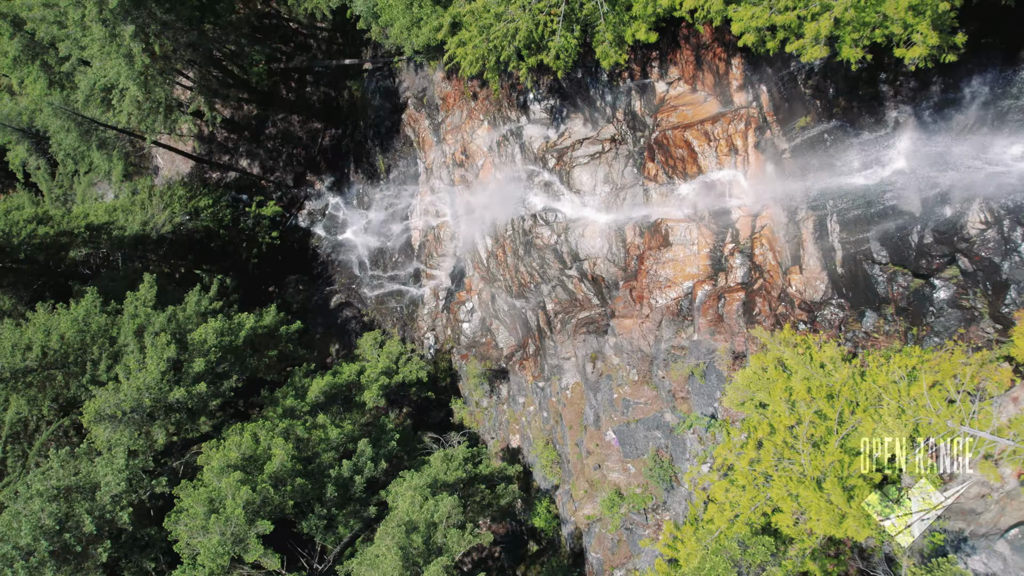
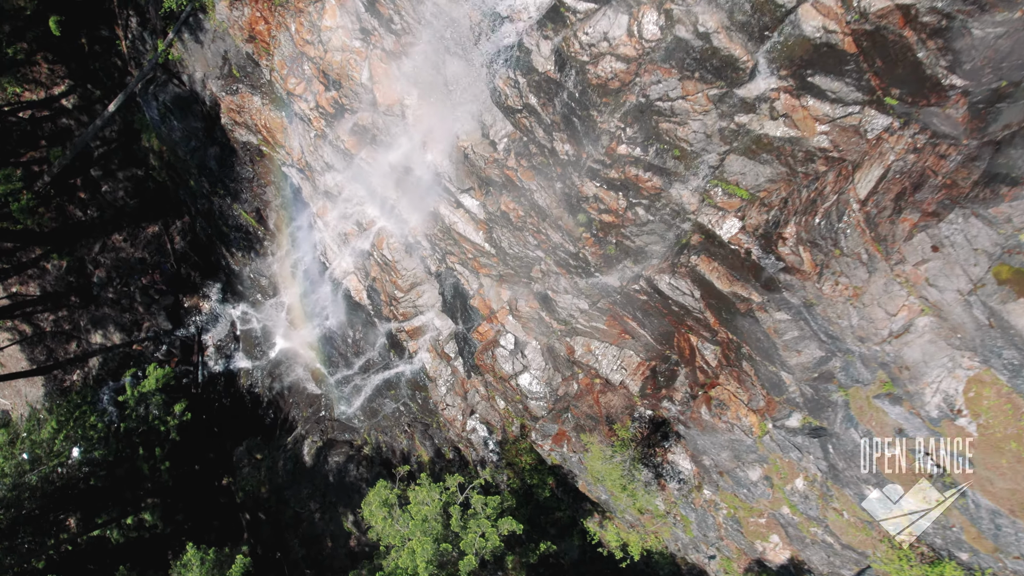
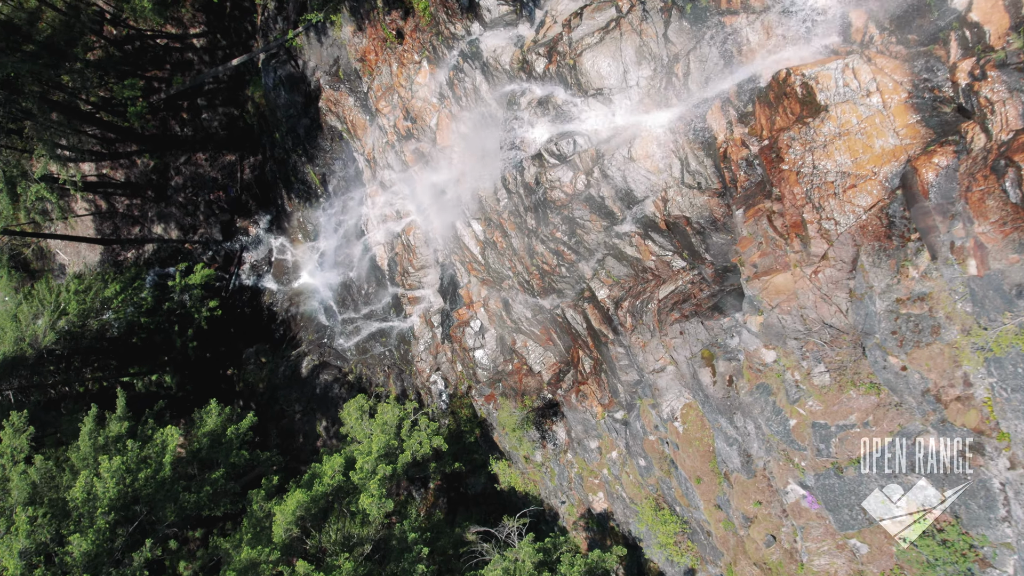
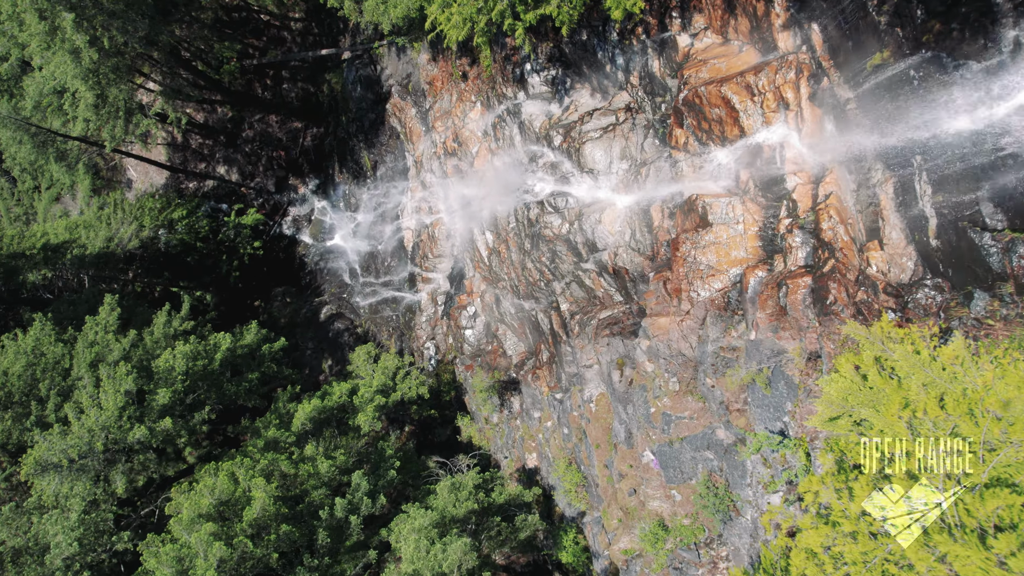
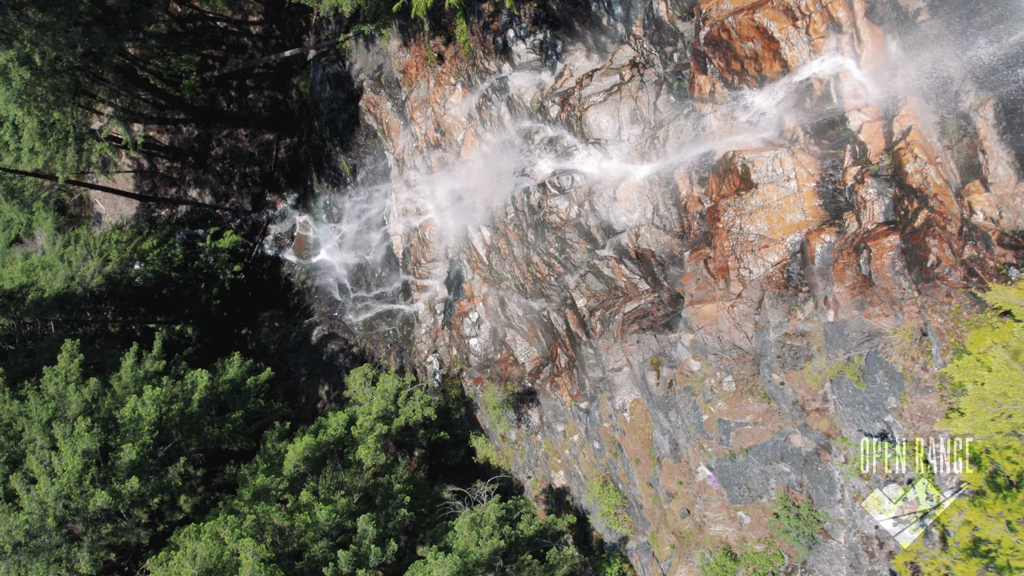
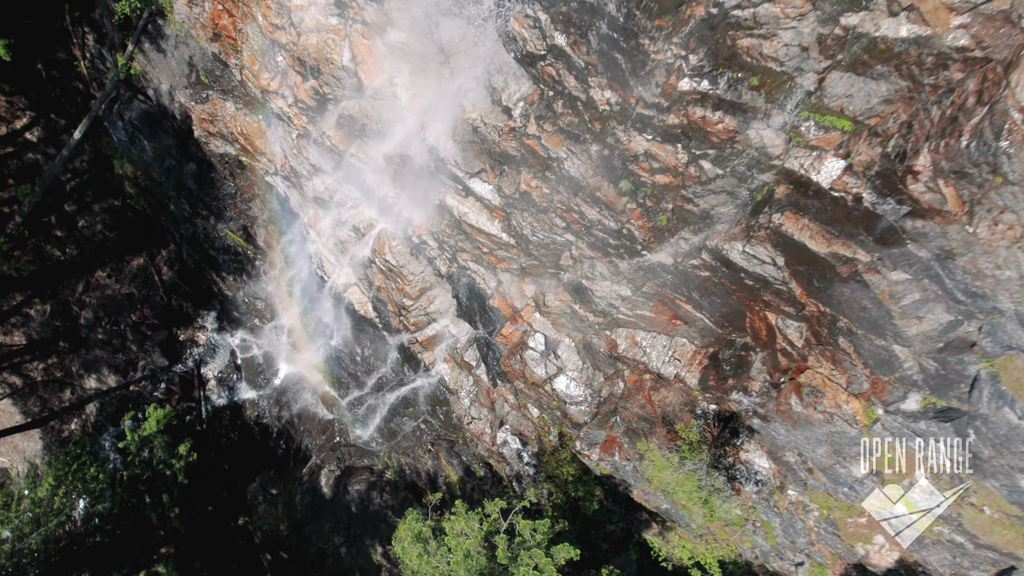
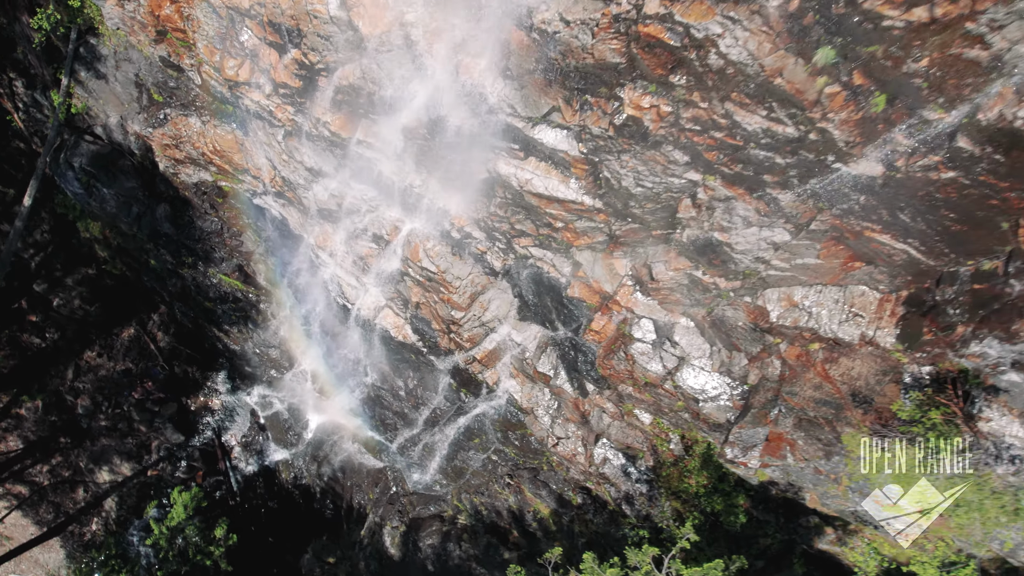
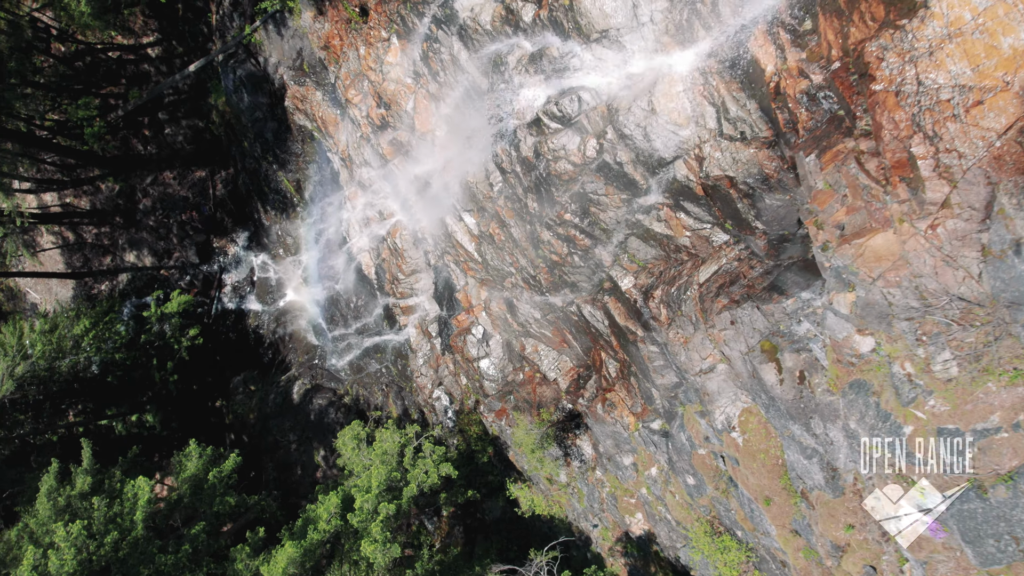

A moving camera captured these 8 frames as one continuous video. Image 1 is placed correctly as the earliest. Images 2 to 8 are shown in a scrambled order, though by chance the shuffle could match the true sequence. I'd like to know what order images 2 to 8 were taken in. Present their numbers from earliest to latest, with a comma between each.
4, 5, 3, 8, 2, 6, 7
